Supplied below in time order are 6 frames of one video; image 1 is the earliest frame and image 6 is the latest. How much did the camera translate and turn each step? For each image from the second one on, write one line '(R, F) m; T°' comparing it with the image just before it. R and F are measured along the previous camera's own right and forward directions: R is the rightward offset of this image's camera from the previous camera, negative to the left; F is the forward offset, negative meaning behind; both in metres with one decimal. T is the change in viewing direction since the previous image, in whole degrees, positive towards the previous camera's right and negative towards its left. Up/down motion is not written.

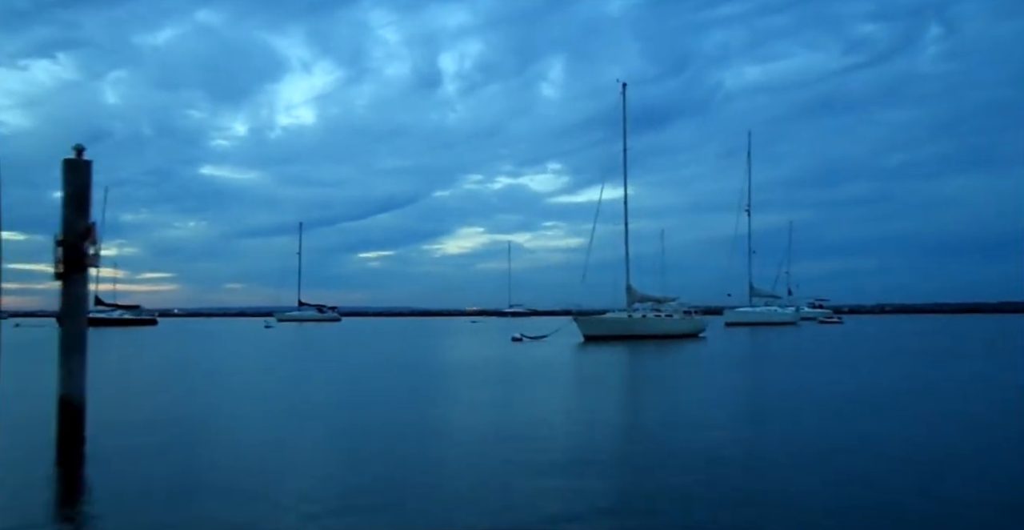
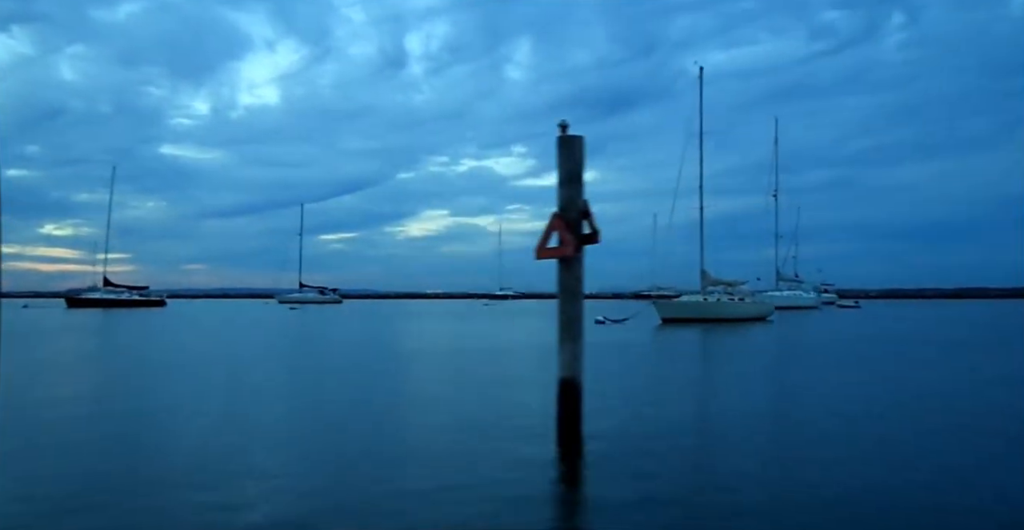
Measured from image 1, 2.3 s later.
(-2.8, +0.1) m; +2°
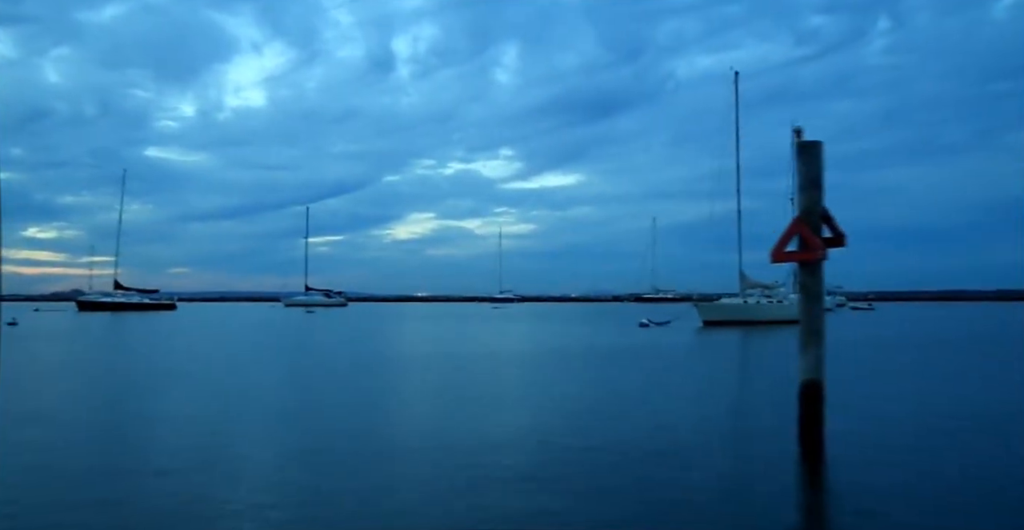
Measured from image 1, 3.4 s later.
(-1.3, 0.0) m; +1°
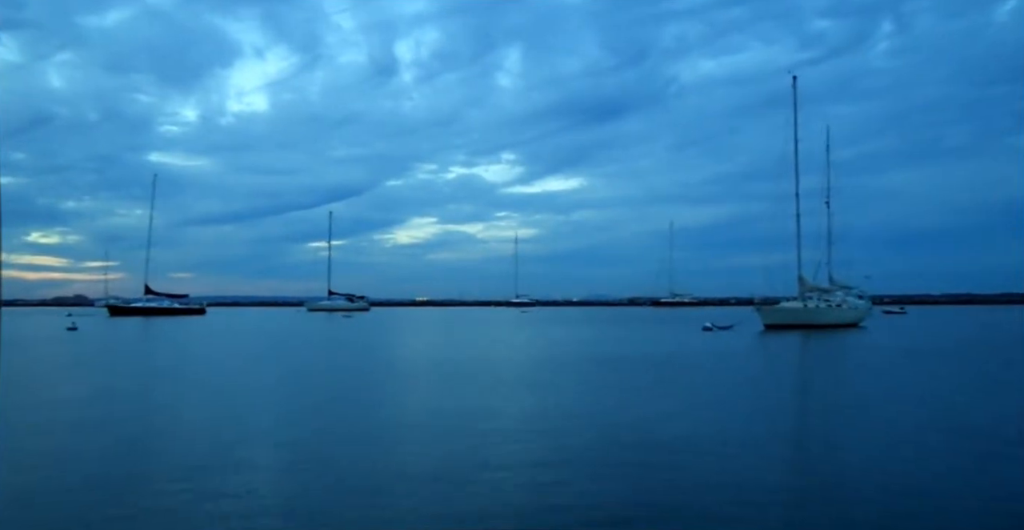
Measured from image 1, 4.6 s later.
(-1.5, -0.1) m; 0°
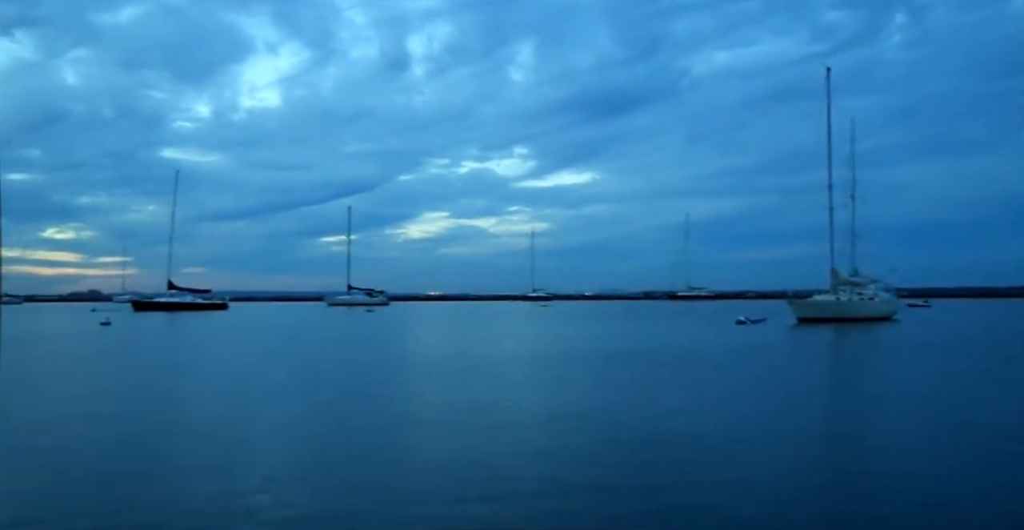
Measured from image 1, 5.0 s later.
(-0.5, 0.0) m; -1°
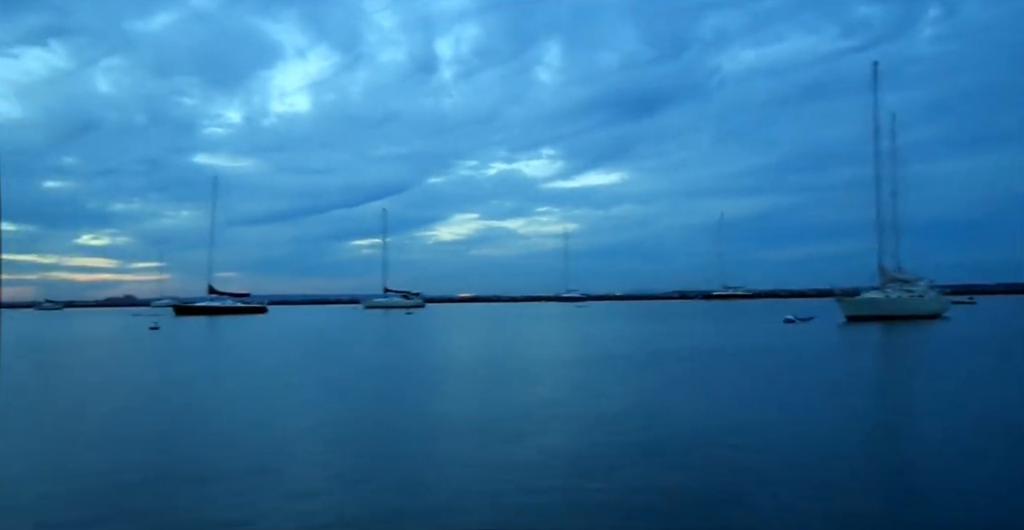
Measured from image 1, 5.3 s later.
(-0.3, 0.0) m; -2°
